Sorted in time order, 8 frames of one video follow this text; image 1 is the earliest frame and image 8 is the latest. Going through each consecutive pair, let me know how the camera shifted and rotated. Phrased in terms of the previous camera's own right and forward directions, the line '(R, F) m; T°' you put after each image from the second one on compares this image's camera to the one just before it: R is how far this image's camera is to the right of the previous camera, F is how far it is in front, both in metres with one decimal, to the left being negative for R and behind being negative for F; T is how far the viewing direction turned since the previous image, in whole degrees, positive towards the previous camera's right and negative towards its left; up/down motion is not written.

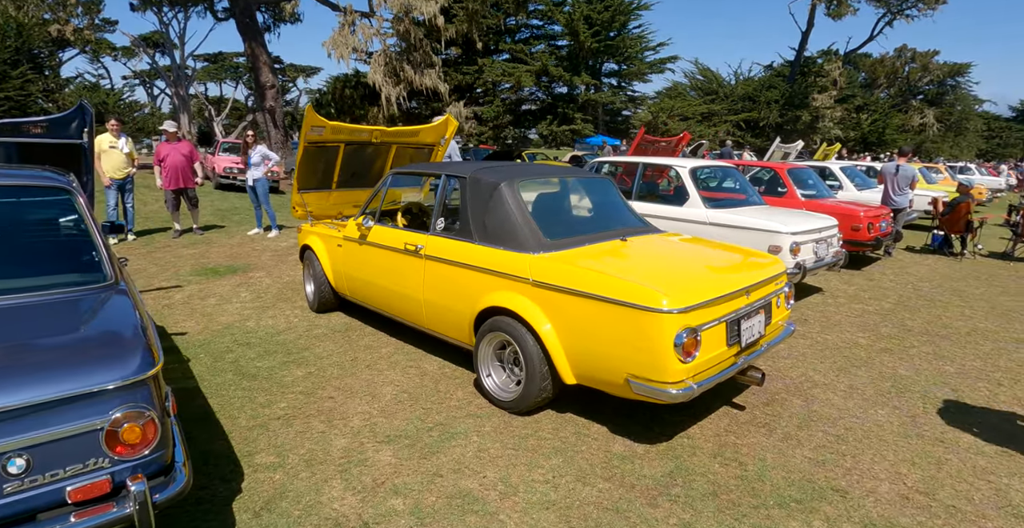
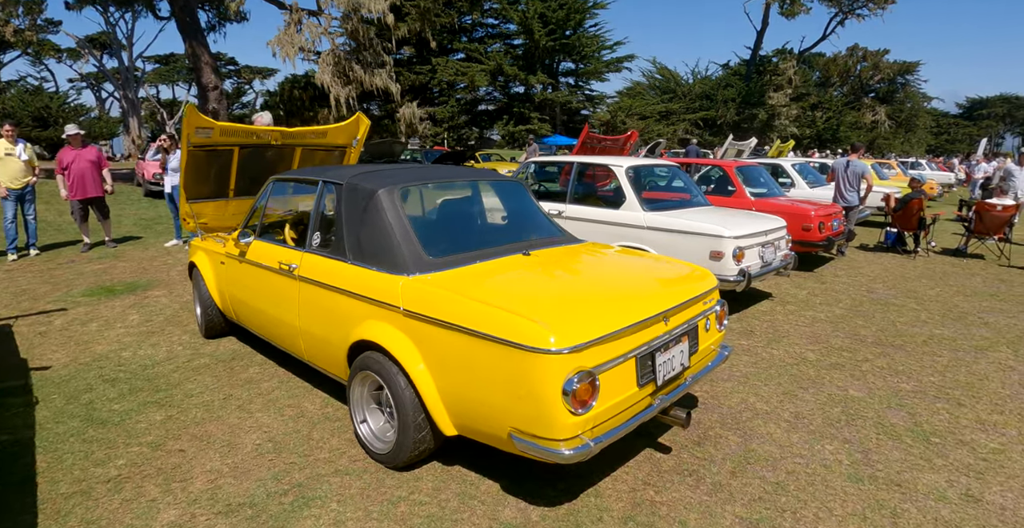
(+0.6, +0.7) m; +3°
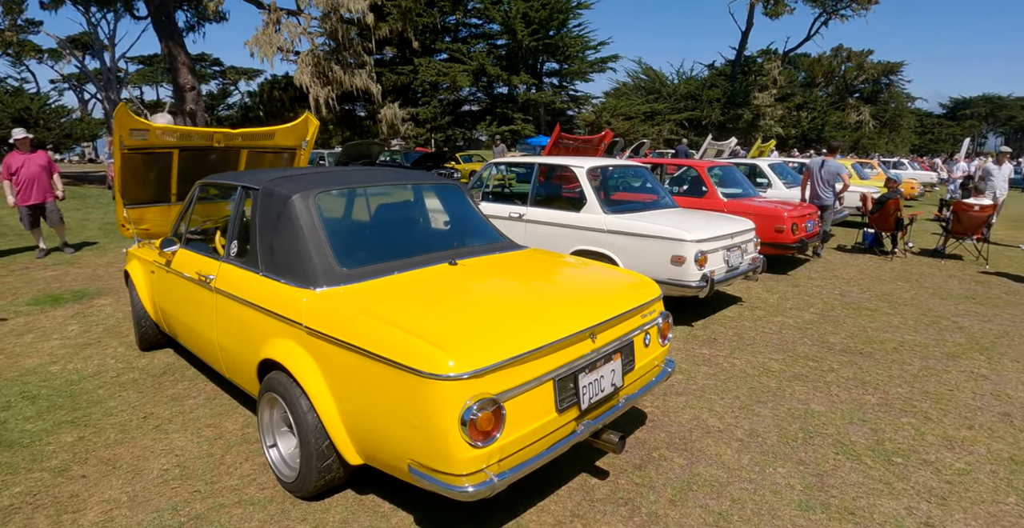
(+0.4, +0.3) m; +1°
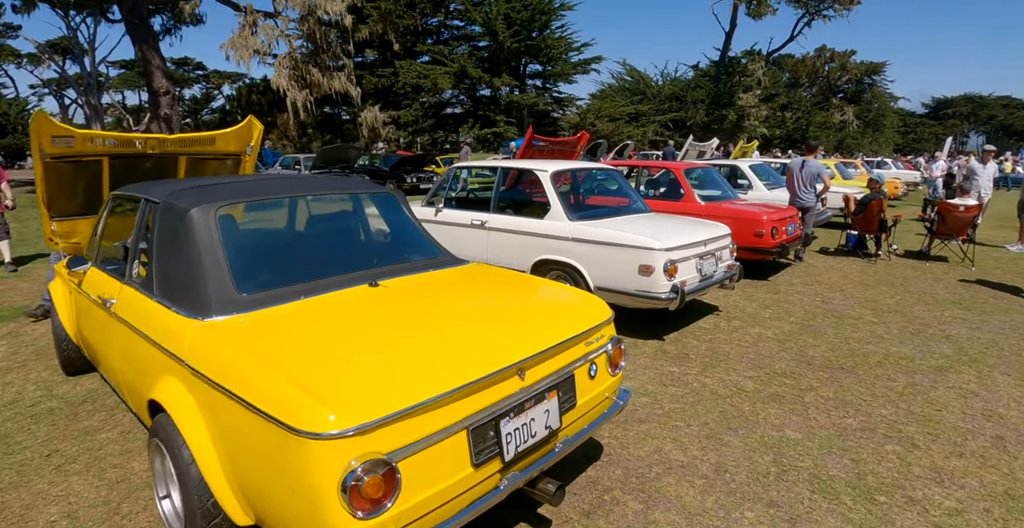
(+0.3, +0.4) m; +1°
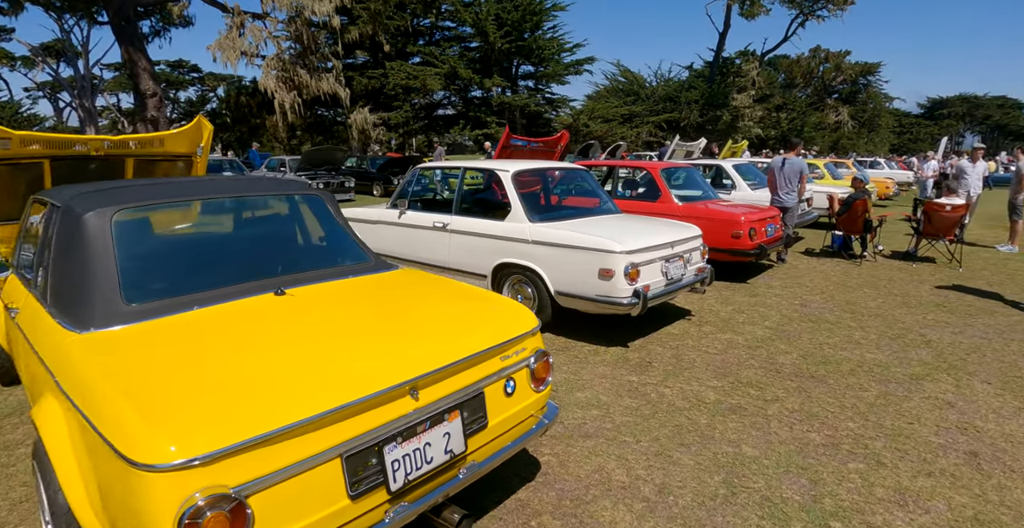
(+0.4, +0.2) m; 0°
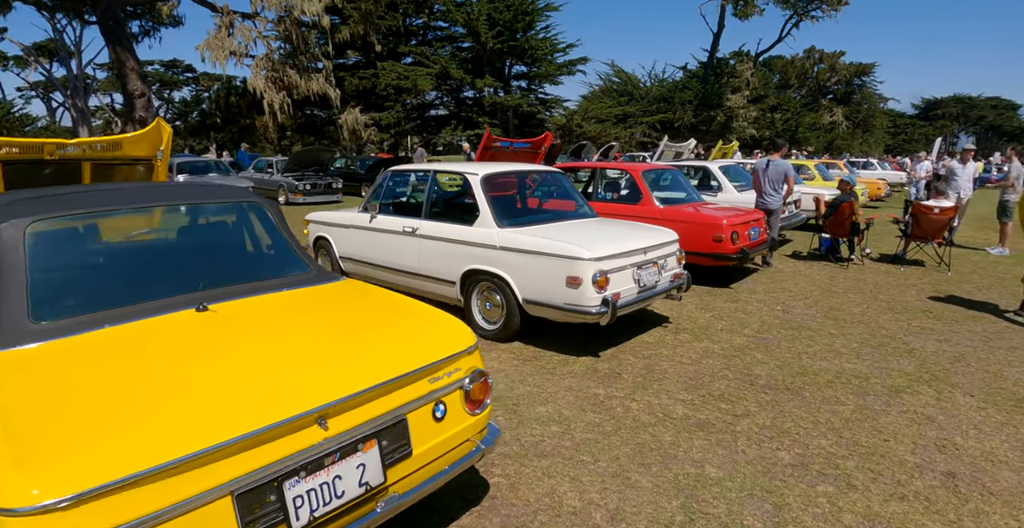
(+0.3, +0.2) m; 0°
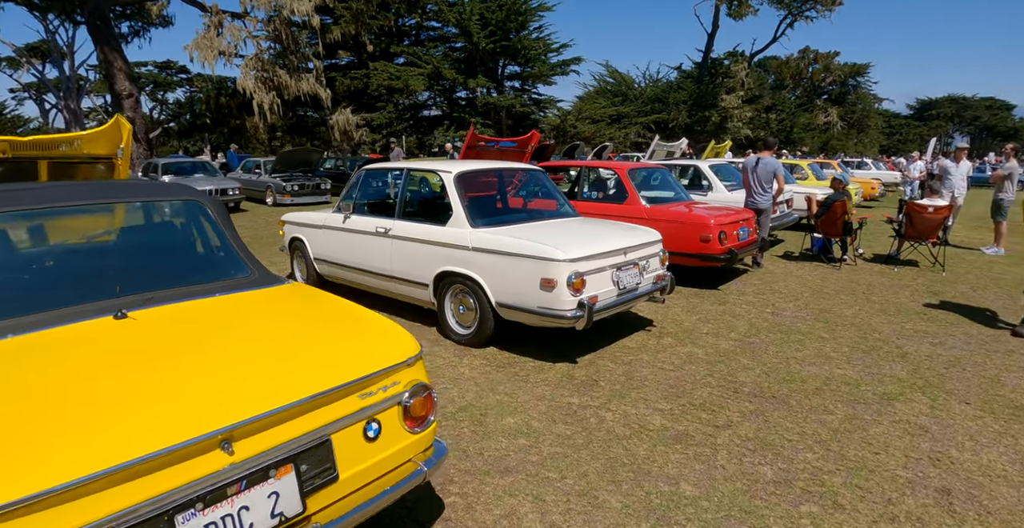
(+0.2, +0.2) m; 0°
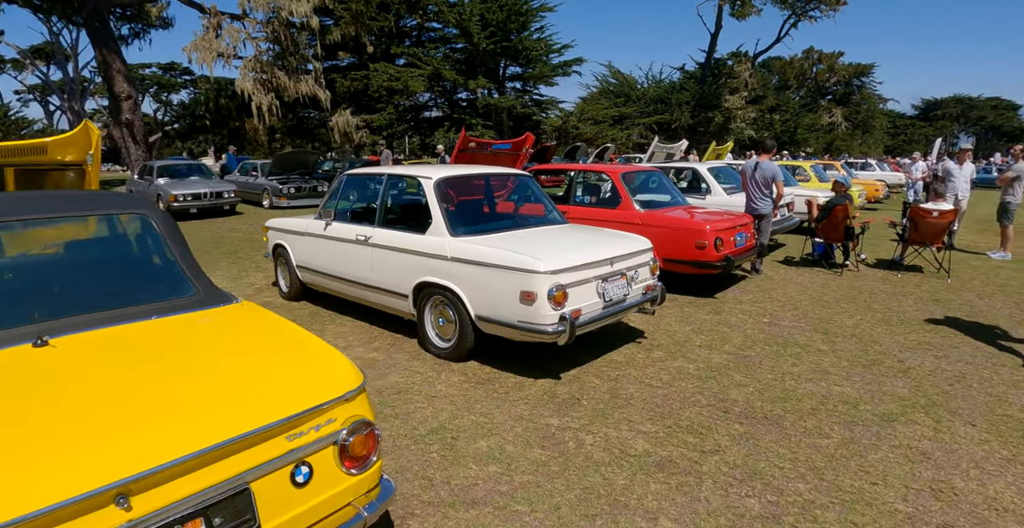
(+0.2, +0.2) m; 0°
